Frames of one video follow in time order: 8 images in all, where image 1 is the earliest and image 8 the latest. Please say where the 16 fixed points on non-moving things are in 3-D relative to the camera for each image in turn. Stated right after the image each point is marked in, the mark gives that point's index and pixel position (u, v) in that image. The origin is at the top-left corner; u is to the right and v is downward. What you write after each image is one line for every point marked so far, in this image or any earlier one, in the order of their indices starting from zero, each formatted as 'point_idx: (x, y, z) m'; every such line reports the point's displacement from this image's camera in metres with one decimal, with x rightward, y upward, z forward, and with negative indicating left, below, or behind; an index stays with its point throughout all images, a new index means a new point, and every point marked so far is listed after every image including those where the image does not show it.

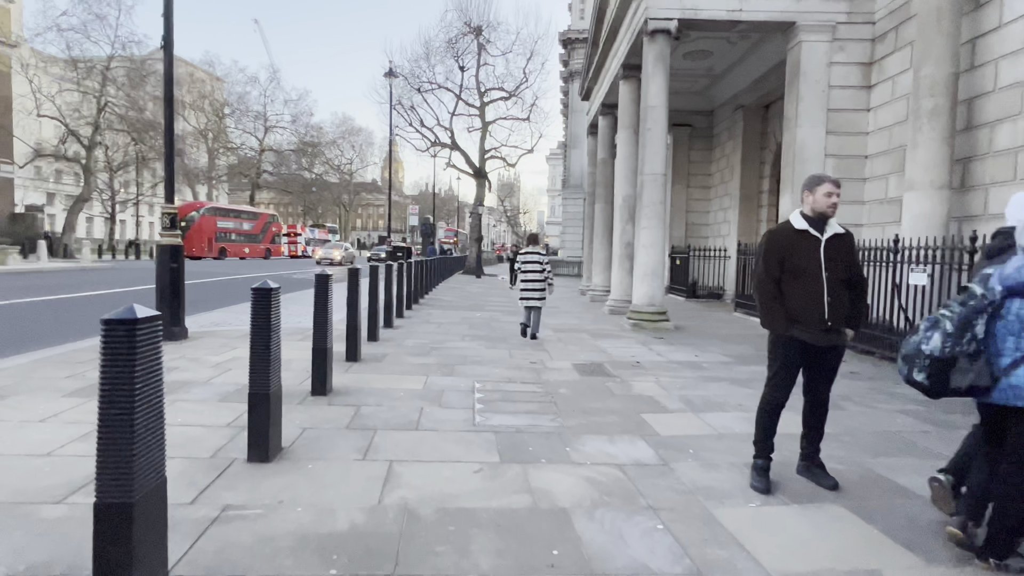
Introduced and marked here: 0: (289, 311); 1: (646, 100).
0: (-4.6, -0.5, +11.8) m
1: (+2.6, +3.6, +11.1) m
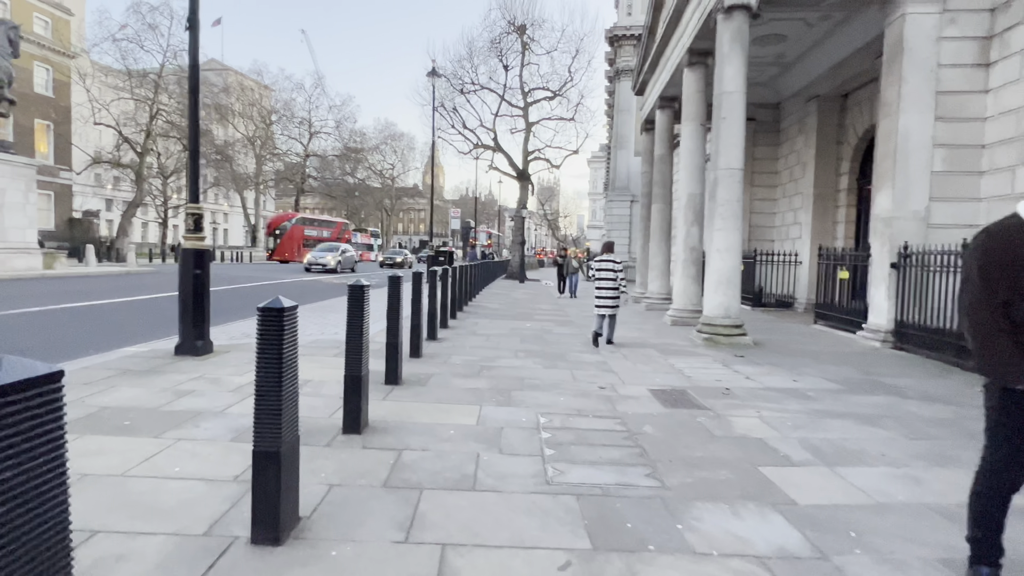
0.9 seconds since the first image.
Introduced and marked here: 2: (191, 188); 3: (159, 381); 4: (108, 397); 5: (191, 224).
0: (-3.5, -0.6, +11.0) m
1: (+3.5, +3.5, +9.8) m
2: (-3.9, +1.2, +7.1) m
3: (-3.5, -0.9, +5.7) m
4: (-3.6, -1.0, +5.1) m
5: (-3.9, +0.8, +7.1) m
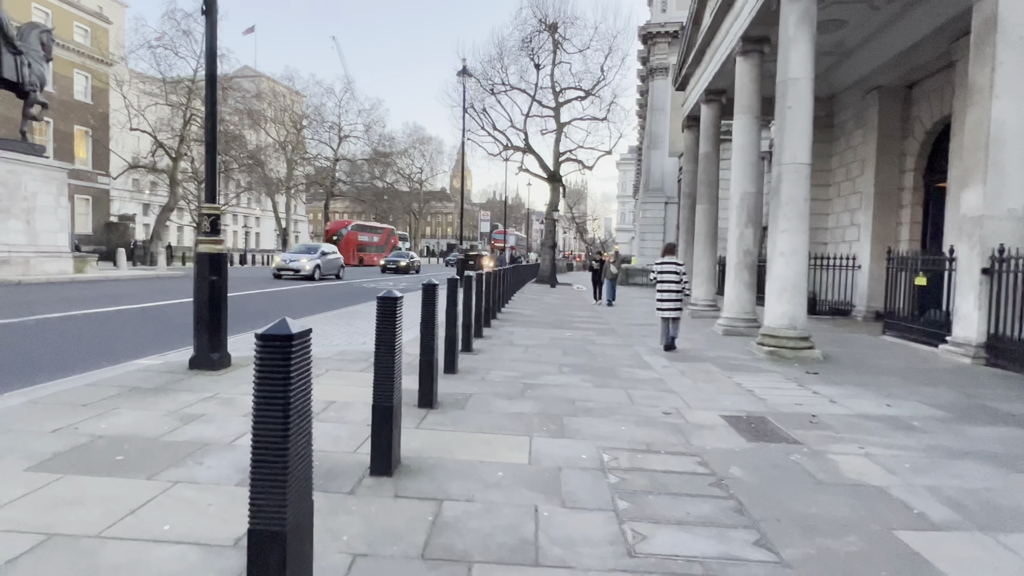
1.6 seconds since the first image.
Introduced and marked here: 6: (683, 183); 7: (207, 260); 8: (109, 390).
0: (-2.8, -0.7, +10.3) m
1: (+4.2, +3.3, +8.9) m
2: (-3.4, +1.1, +6.5) m
3: (-3.1, -1.0, +5.1) m
4: (-3.1, -1.0, +4.4) m
5: (-3.4, +0.7, +6.5) m
6: (+5.2, +3.2, +17.4) m
7: (-3.4, +0.3, +6.4) m
8: (-3.7, -1.0, +5.3) m
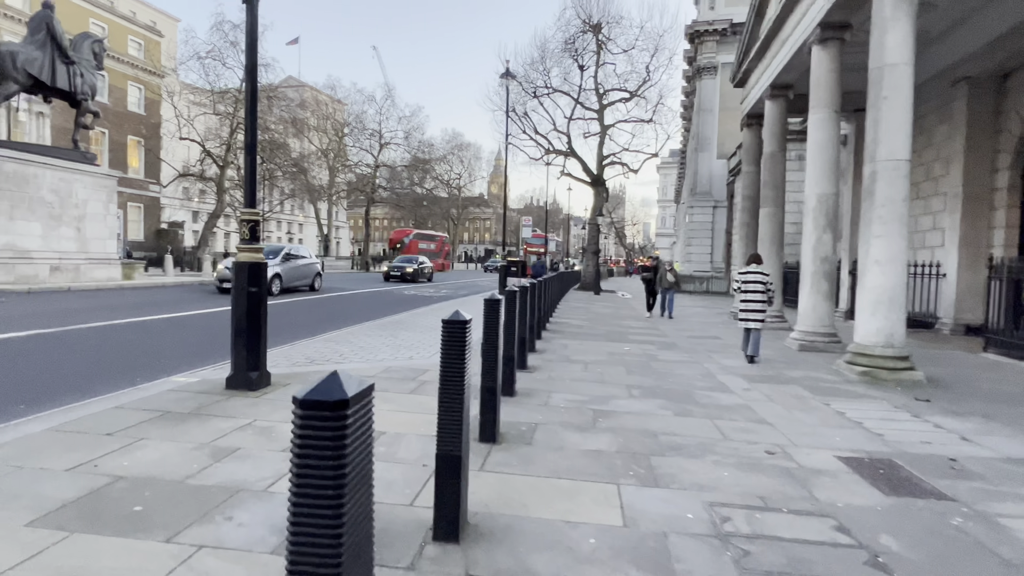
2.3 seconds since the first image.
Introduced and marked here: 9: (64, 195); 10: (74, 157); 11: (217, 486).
0: (-1.9, -0.9, +9.7) m
1: (+5.0, +3.2, +7.9) m
2: (-2.7, +1.0, +5.9) m
3: (-2.5, -1.1, +4.5) m
4: (-2.6, -1.1, +3.9) m
5: (-2.7, +0.6, +5.9) m
6: (+6.5, +2.9, +16.4) m
7: (-2.7, +0.2, +5.9) m
8: (-3.1, -1.1, +4.8) m
9: (-13.1, +2.7, +16.9) m
10: (-13.1, +3.9, +17.3) m
11: (-1.8, -1.2, +3.6) m
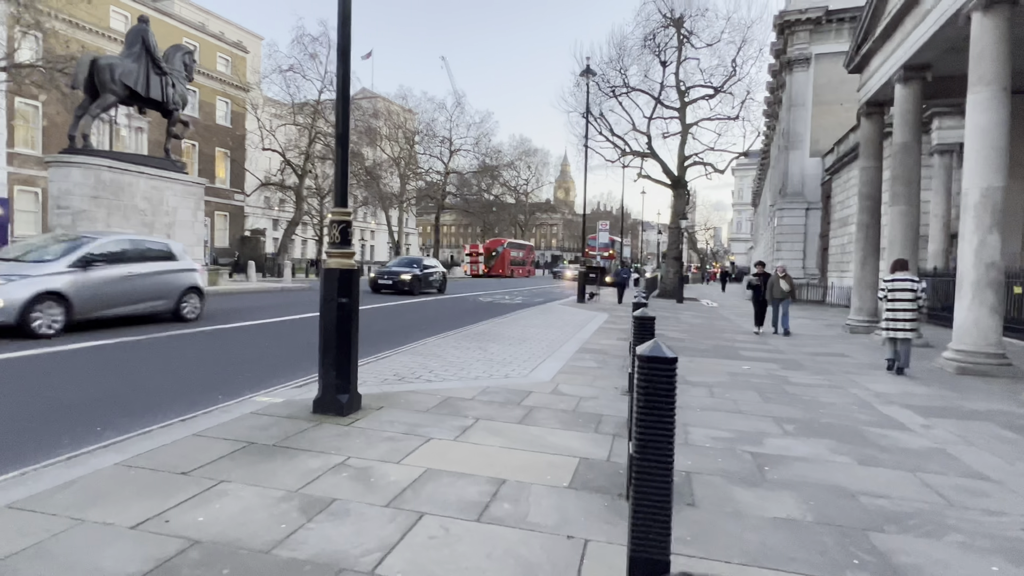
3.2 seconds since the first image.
0: (-0.4, -1.0, +8.9) m
1: (+6.4, +3.0, +6.3) m
2: (-1.6, +0.9, +5.2) m
3: (-1.5, -1.2, +3.8) m
4: (-1.7, -1.2, +3.1) m
5: (-1.6, +0.5, +5.2) m
6: (+8.8, +2.7, +14.6) m
7: (-1.6, +0.1, +5.1) m
8: (-2.1, -1.2, +4.1) m
9: (-10.7, +2.5, +17.2) m
10: (-10.6, +3.8, +17.7) m
11: (-0.9, -1.3, +2.7) m
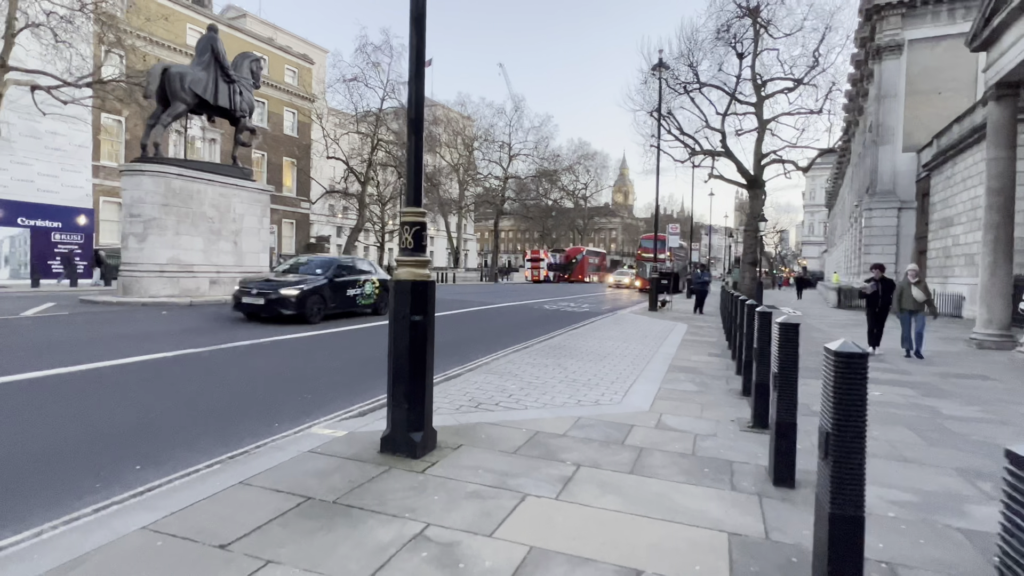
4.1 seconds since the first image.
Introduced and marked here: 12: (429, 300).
0: (+0.8, -1.2, +7.9) m
1: (+7.2, +2.9, +4.7) m
2: (-0.8, +0.8, +4.4) m
3: (-0.8, -1.3, +2.9) m
4: (-1.1, -1.3, +2.3) m
5: (-0.8, +0.4, +4.4) m
6: (+10.5, +2.5, +12.7) m
7: (-0.8, 0.0, +4.3) m
8: (-1.4, -1.3, +3.3) m
9: (-8.6, +2.3, +17.2) m
10: (-8.6, +3.5, +17.7) m
11: (-0.4, -1.4, +1.8) m
12: (-0.6, -0.1, +4.4) m
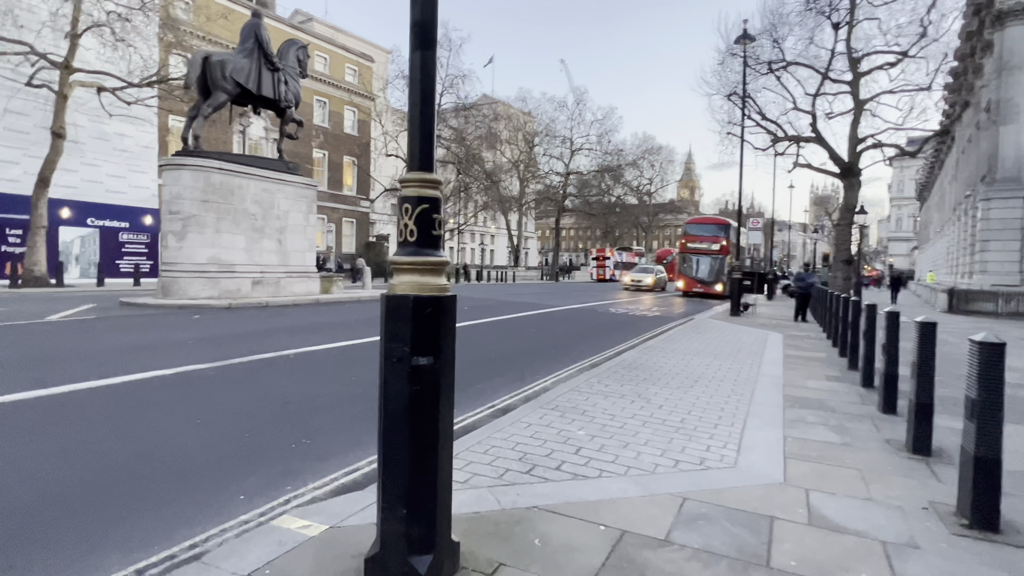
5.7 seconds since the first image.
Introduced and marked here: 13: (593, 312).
0: (+1.5, -1.3, +5.9) m
1: (+7.6, +2.8, +2.1) m
2: (-0.4, +0.7, +2.6) m
3: (-0.7, -1.4, +1.2) m
4: (-1.0, -1.4, +0.6) m
5: (-0.5, +0.3, +2.6) m
6: (+11.6, +2.4, +9.7) m
7: (-0.5, -0.1, +2.5) m
8: (-1.2, -1.3, +1.6) m
9: (-6.9, +2.3, +16.2) m
10: (-6.8, +3.5, +16.7) m
11: (-0.3, -1.5, 0.0) m
12: (-0.3, -0.2, +2.6) m
13: (+2.5, -0.8, +18.3) m
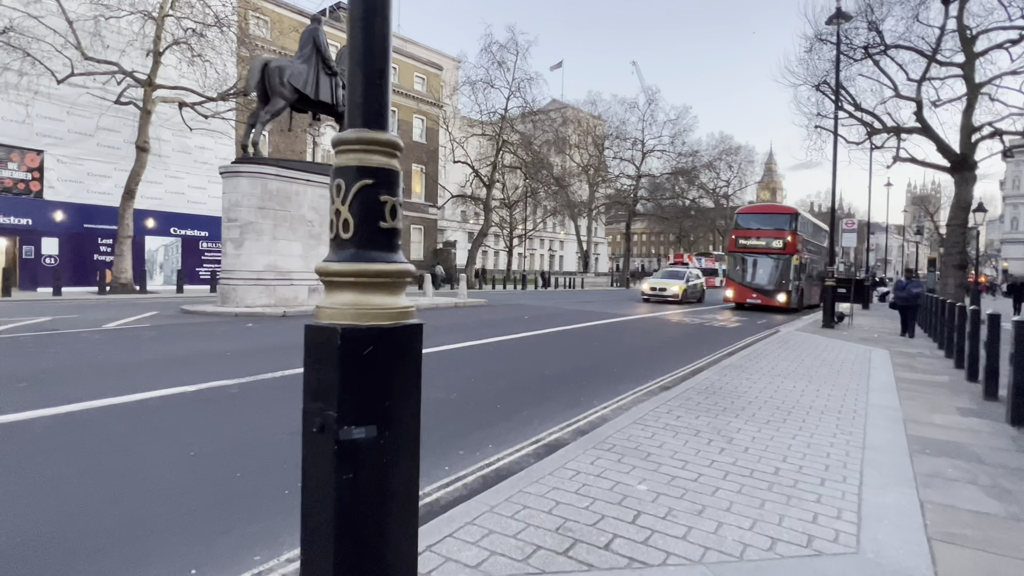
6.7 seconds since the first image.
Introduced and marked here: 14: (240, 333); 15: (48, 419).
0: (+1.9, -1.4, +4.7) m
1: (+7.4, +2.7, +0.2) m
2: (-0.5, +0.6, +1.6) m
3: (-0.8, -1.5, +0.2) m
4: (-1.2, -1.5, -0.3) m
5: (-0.5, +0.2, +1.6) m
6: (+12.4, +2.2, +7.2) m
7: (-0.5, -0.2, +1.5) m
8: (-1.3, -1.4, +0.7) m
9: (-5.2, +2.1, +16.0) m
10: (-5.0, +3.3, +16.4) m
11: (-0.7, -1.5, -1.0) m
12: (-0.3, -0.3, +1.6) m
13: (+4.4, -1.0, +16.9) m
14: (-5.5, -0.9, +11.7) m
15: (-4.2, -1.1, +5.0) m
